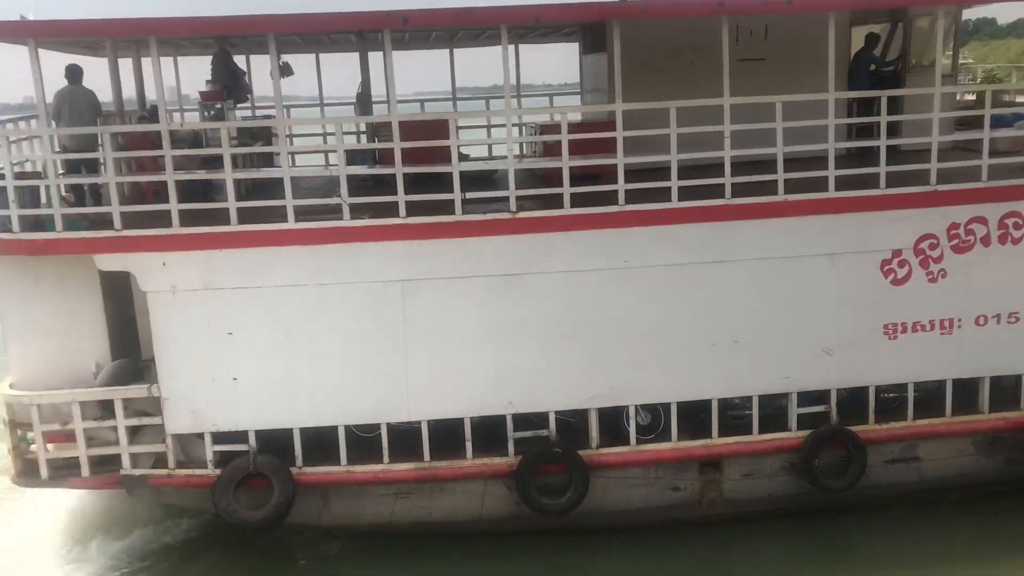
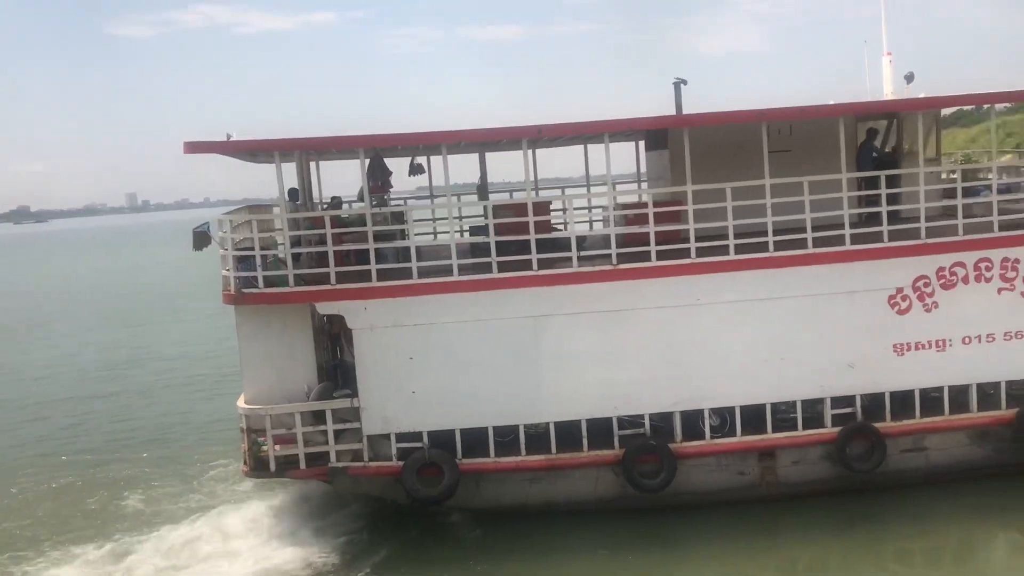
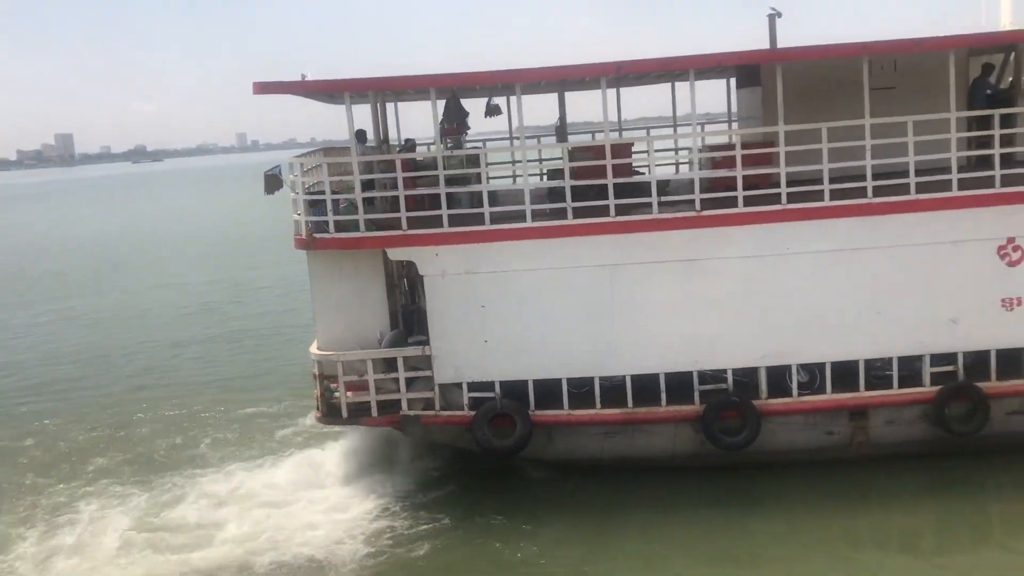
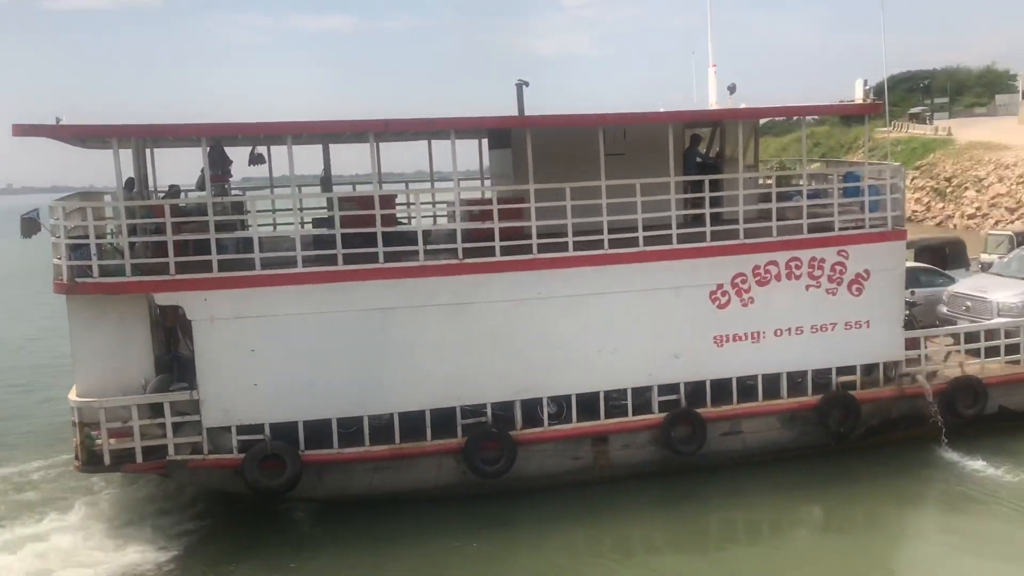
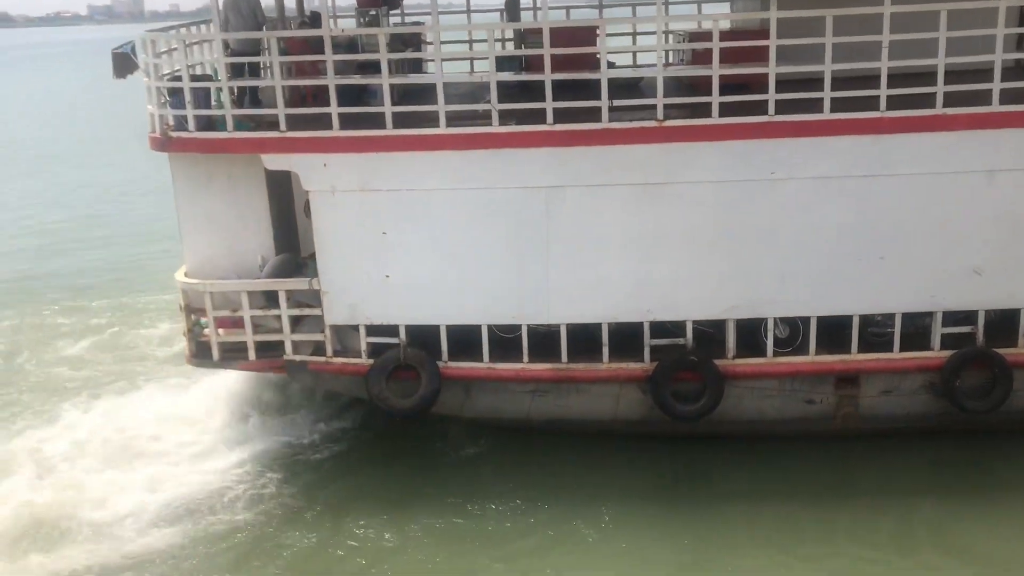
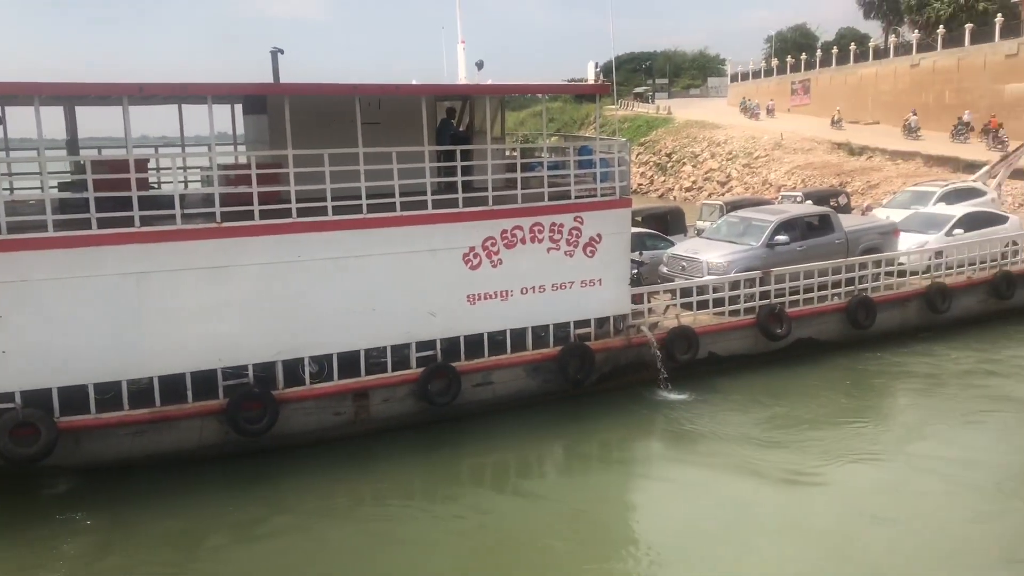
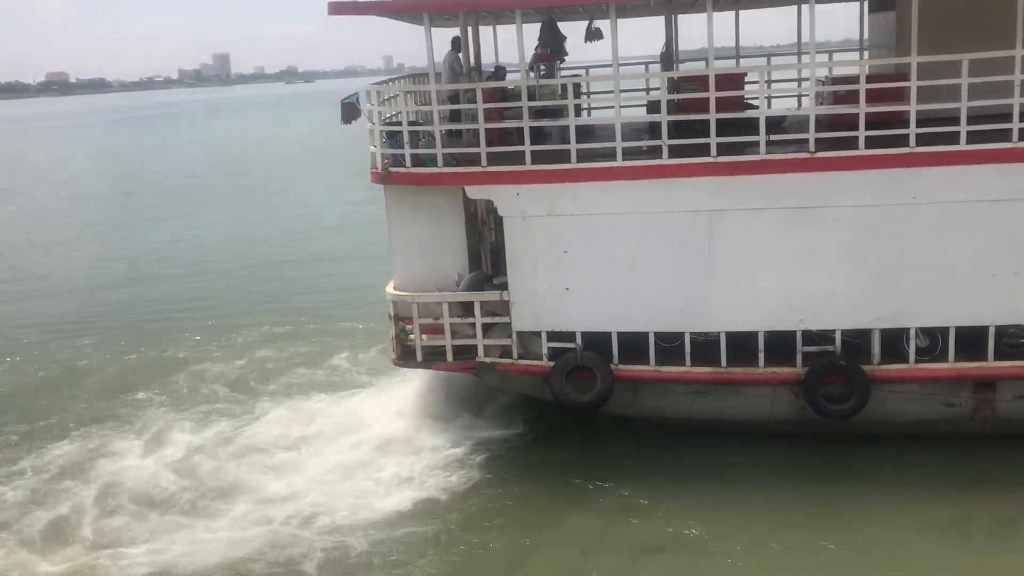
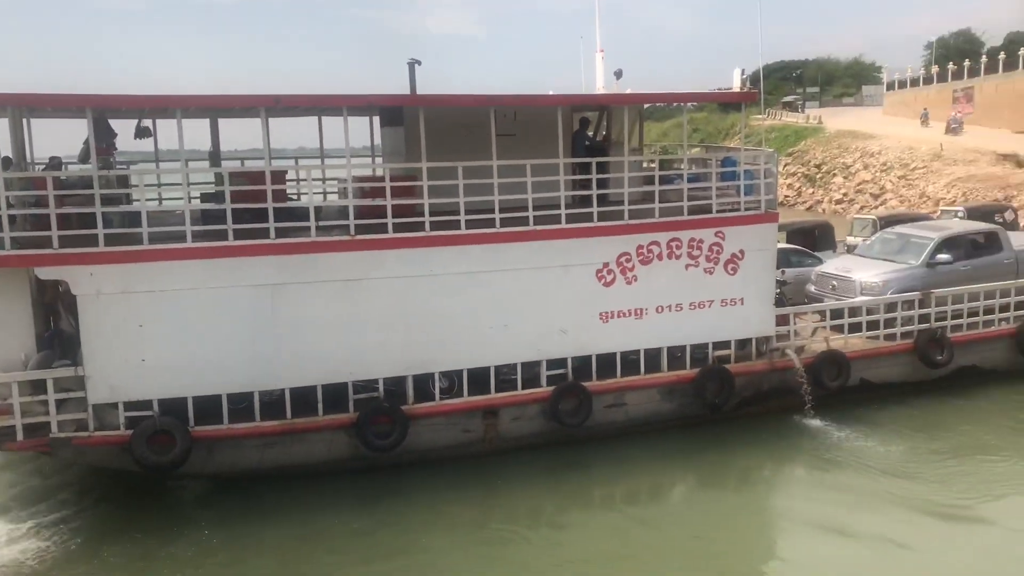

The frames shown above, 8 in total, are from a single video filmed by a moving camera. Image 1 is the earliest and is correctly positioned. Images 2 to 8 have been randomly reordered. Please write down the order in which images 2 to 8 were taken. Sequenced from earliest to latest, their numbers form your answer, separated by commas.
5, 7, 3, 2, 4, 8, 6
